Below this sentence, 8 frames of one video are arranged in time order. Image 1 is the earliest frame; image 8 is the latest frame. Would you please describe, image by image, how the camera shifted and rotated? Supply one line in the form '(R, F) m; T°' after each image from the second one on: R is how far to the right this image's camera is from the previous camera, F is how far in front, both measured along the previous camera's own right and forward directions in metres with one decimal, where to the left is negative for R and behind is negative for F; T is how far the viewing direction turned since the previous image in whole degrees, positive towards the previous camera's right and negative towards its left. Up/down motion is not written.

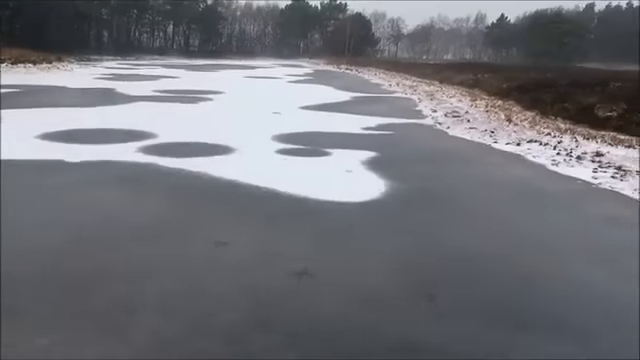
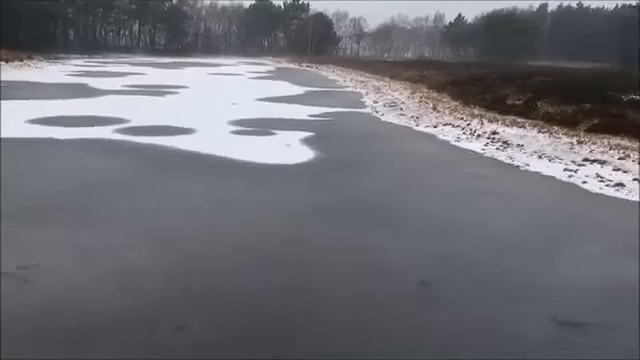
(+0.4, -1.9) m; +3°
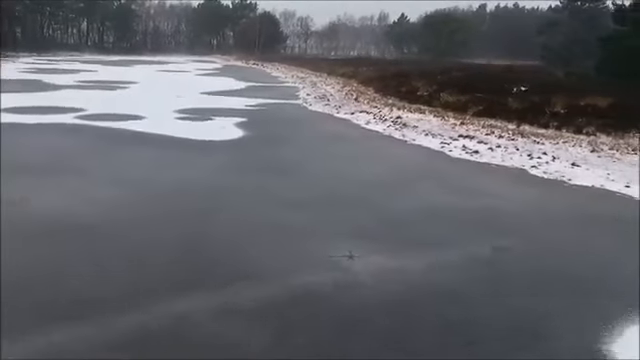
(+0.4, -2.1) m; +4°
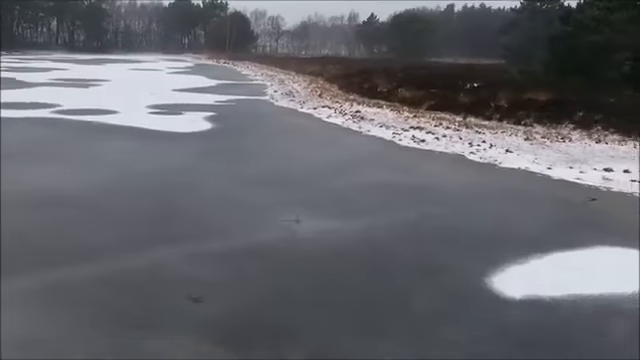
(+0.2, -0.9) m; +2°
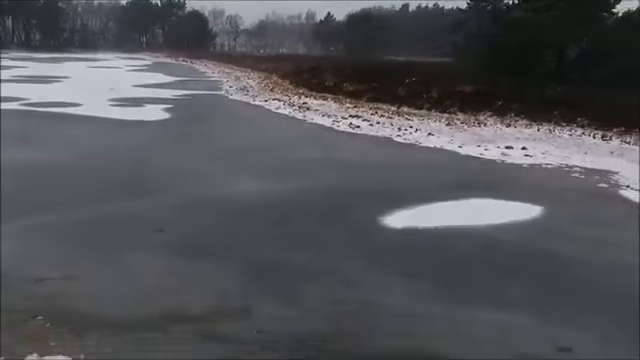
(+0.3, -1.4) m; +3°
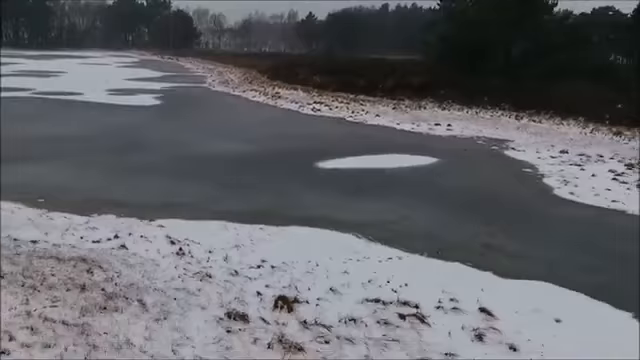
(+0.4, -2.4) m; +1°
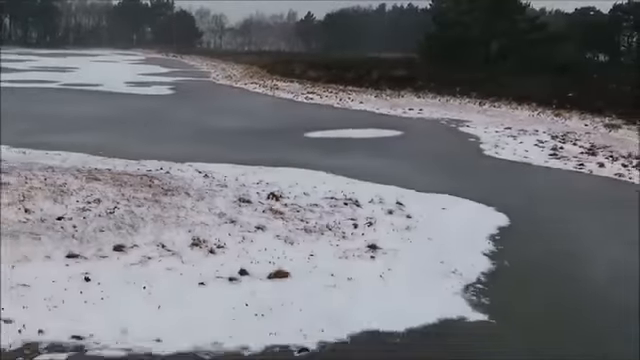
(+0.2, -2.2) m; 0°
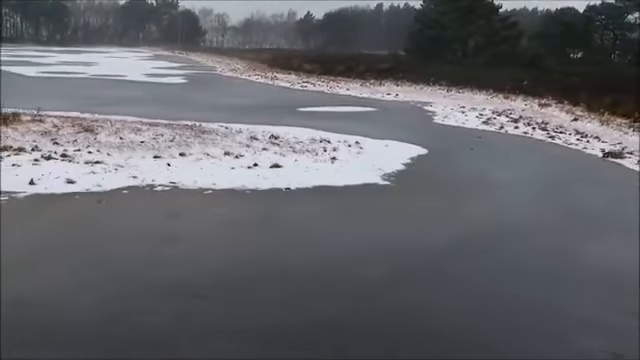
(+0.2, -2.9) m; 0°
